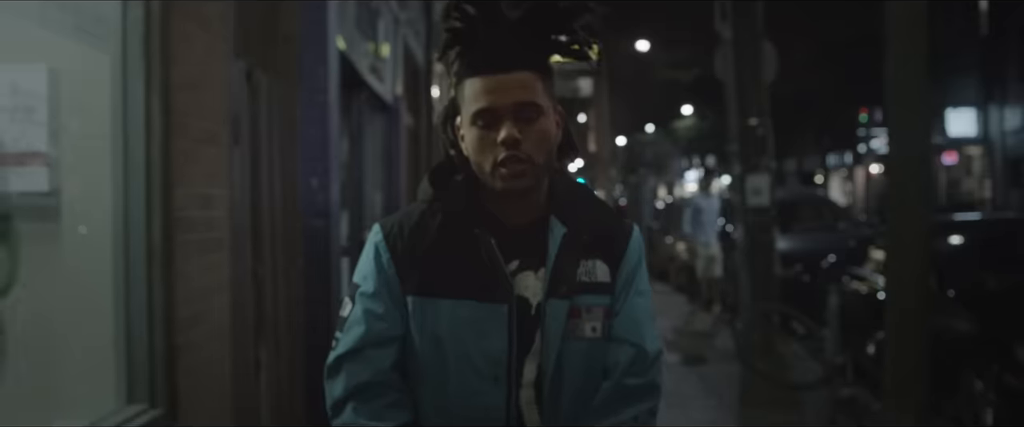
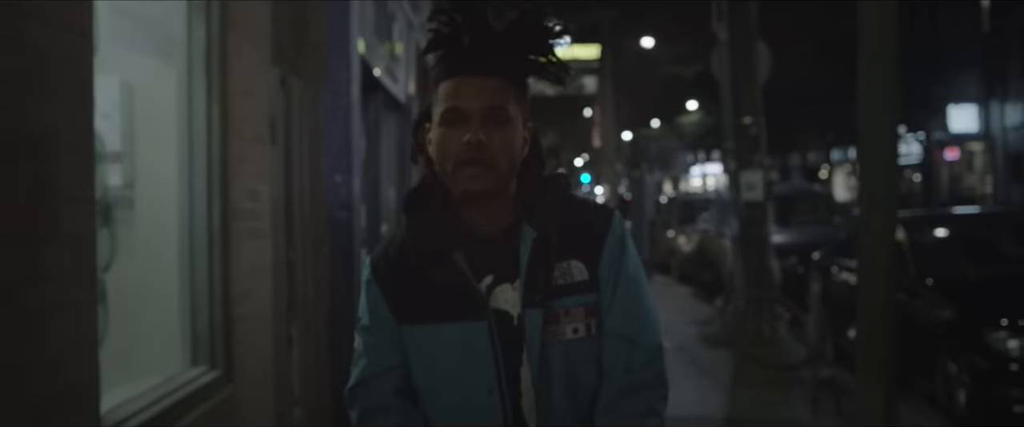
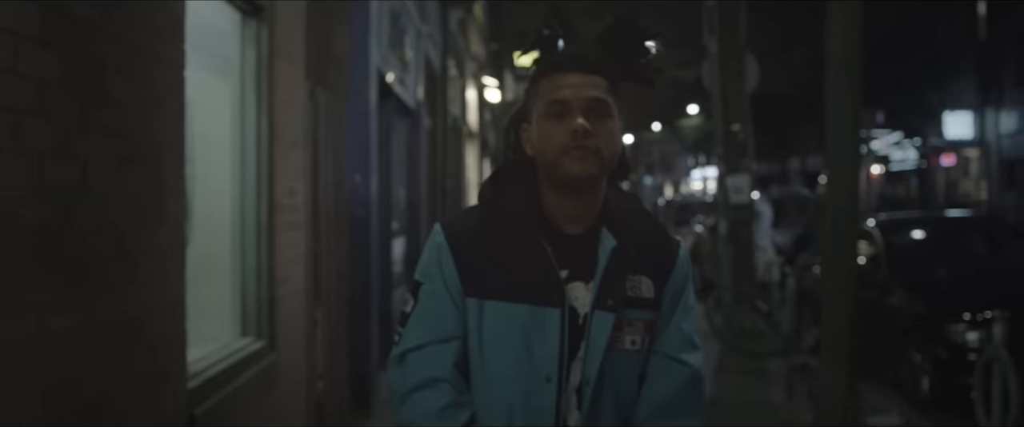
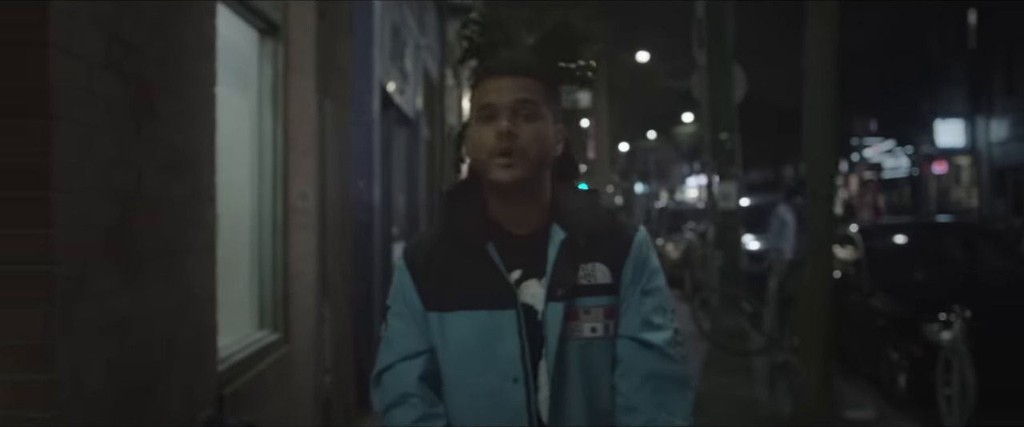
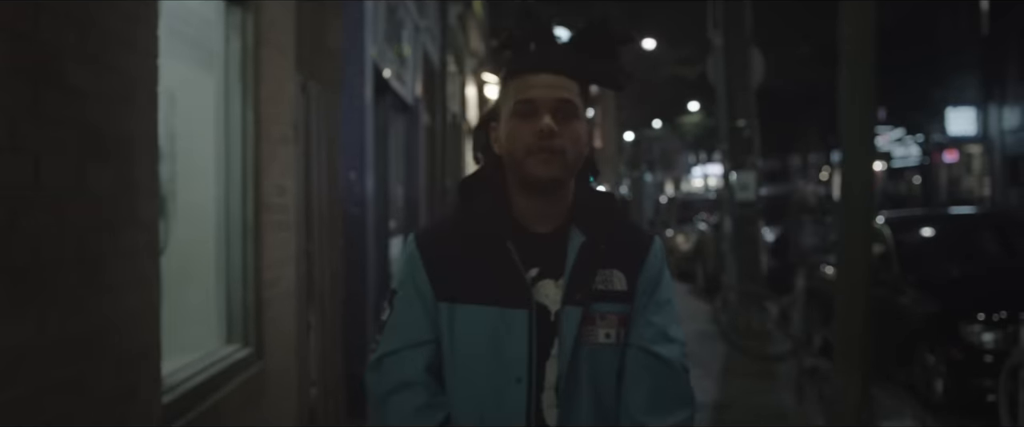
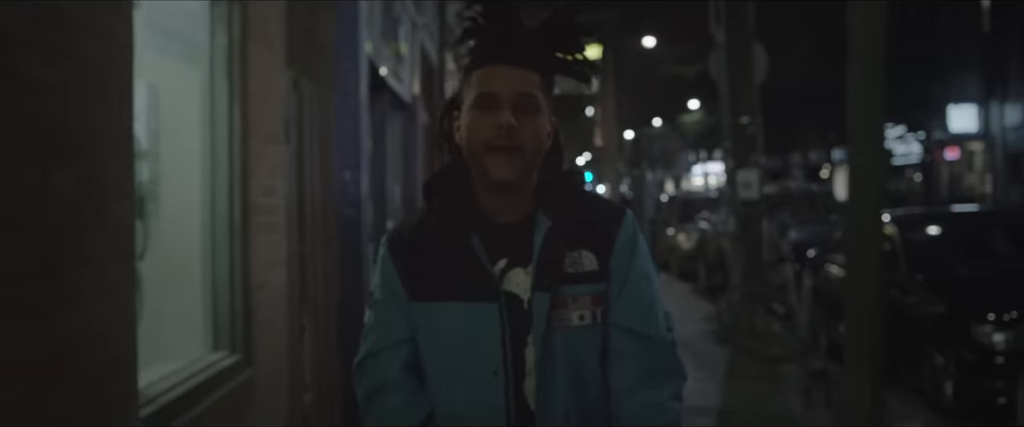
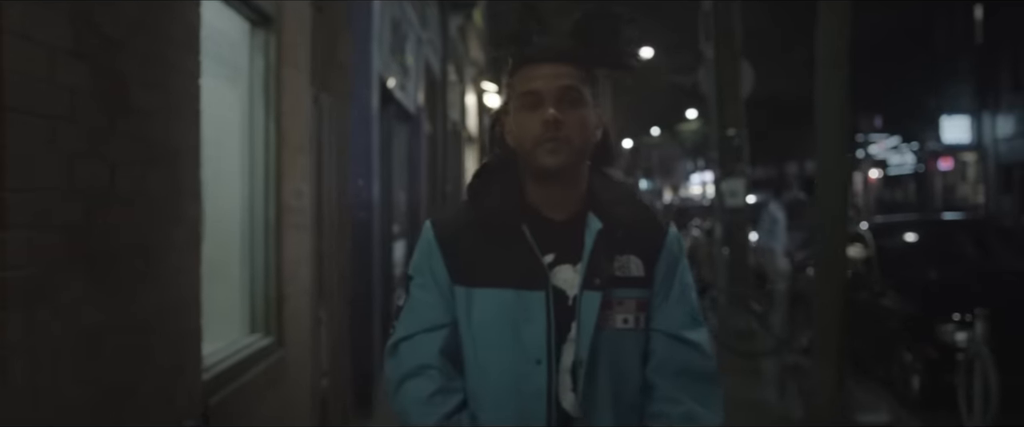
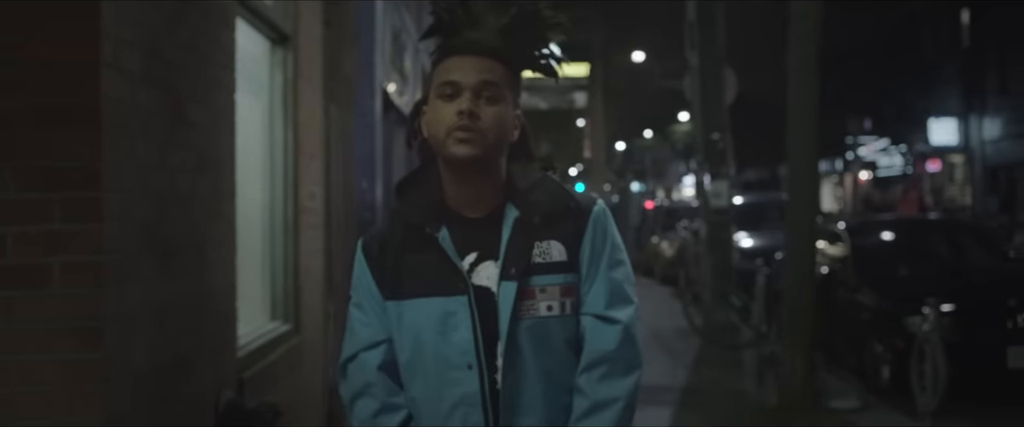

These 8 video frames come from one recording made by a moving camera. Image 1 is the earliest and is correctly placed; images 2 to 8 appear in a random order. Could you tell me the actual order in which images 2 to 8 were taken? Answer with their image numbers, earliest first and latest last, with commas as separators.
2, 6, 5, 3, 7, 4, 8
